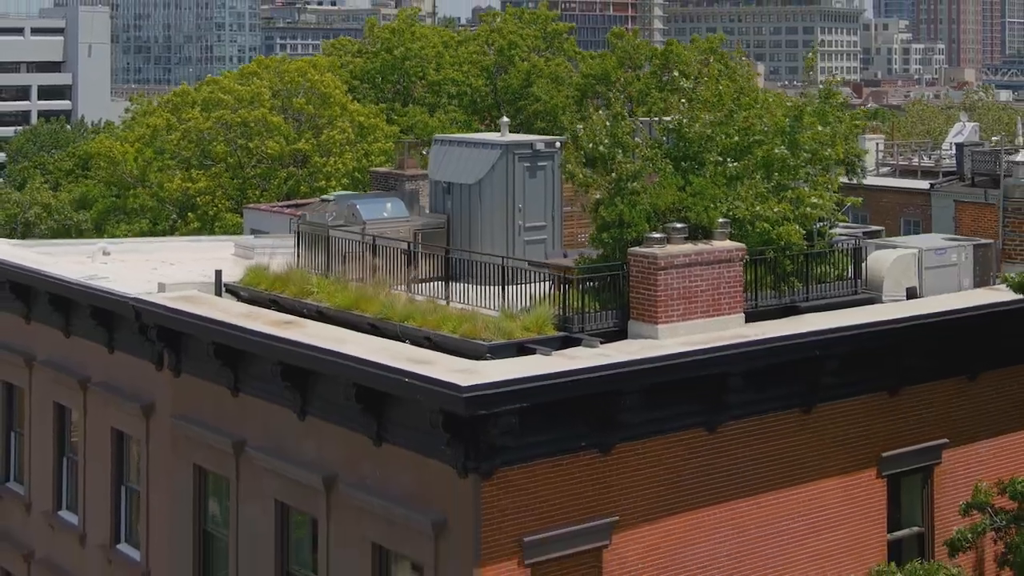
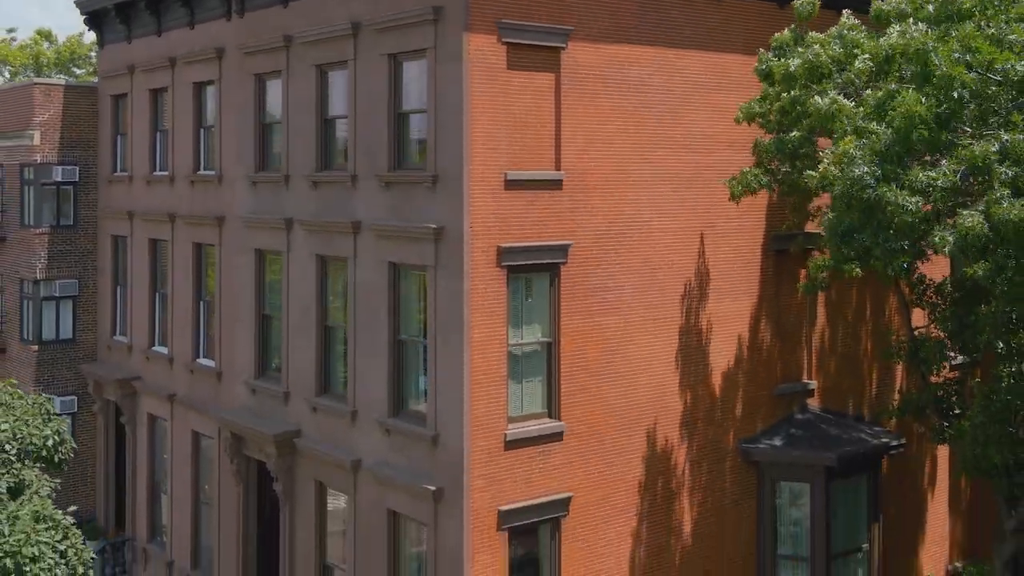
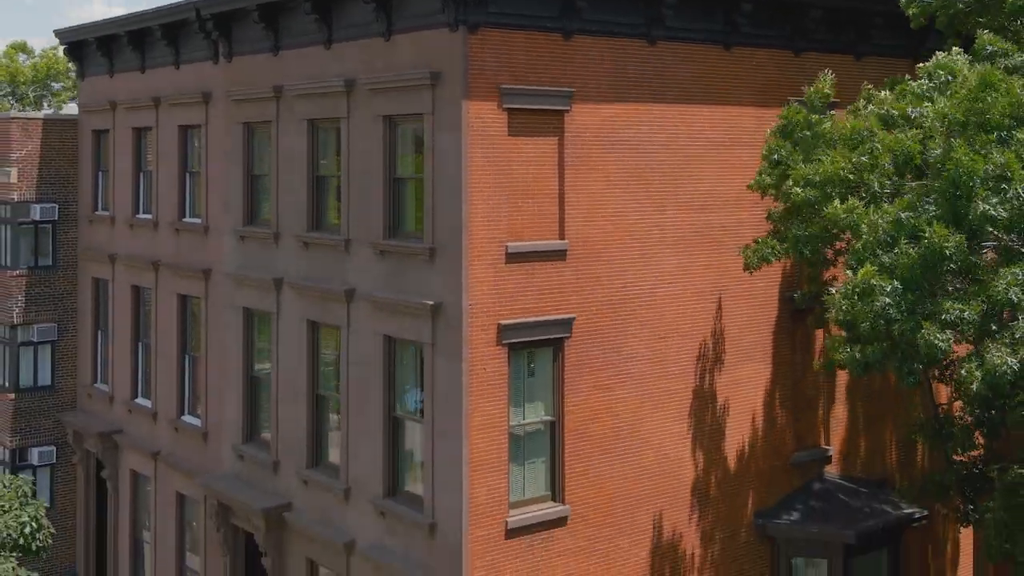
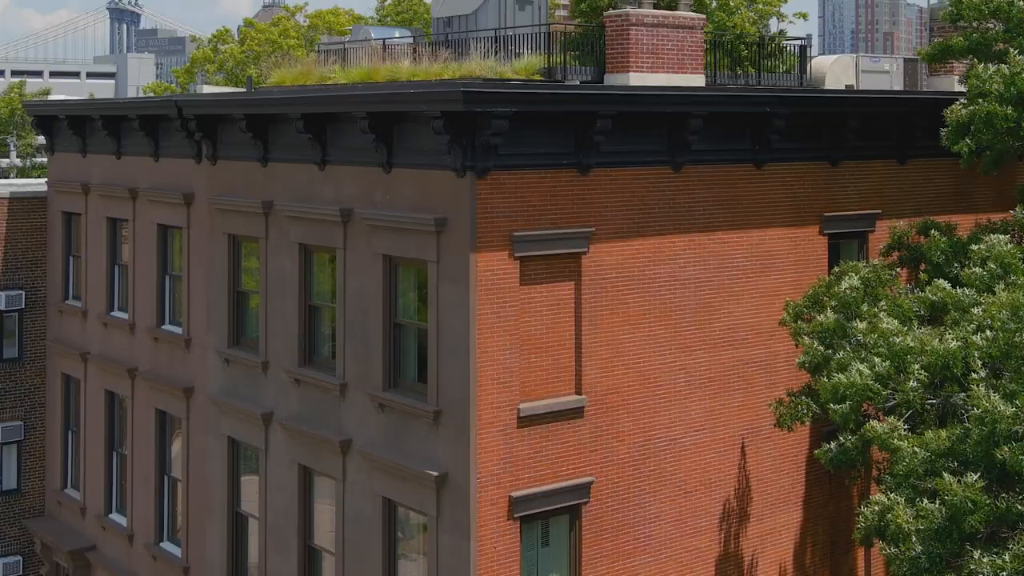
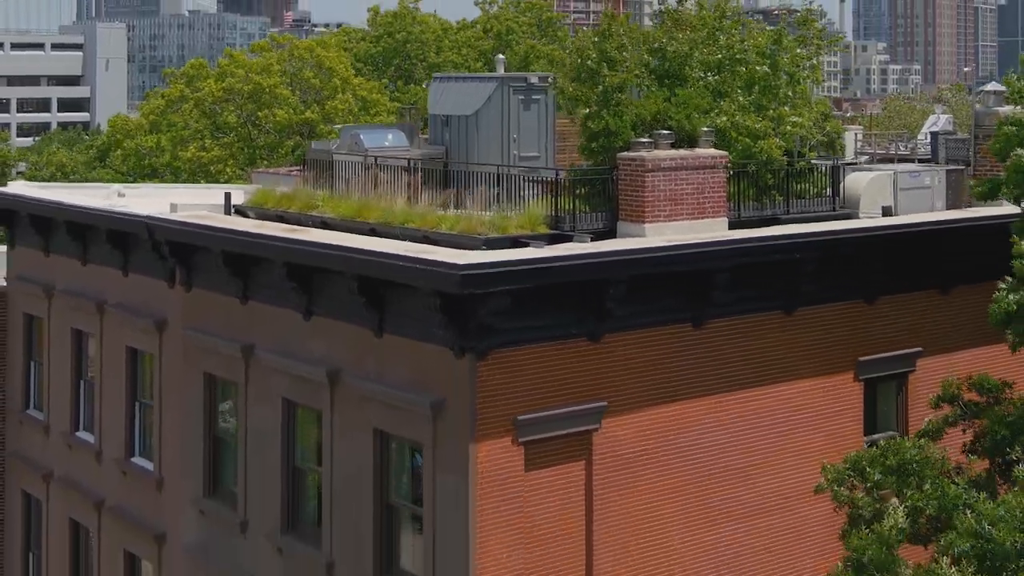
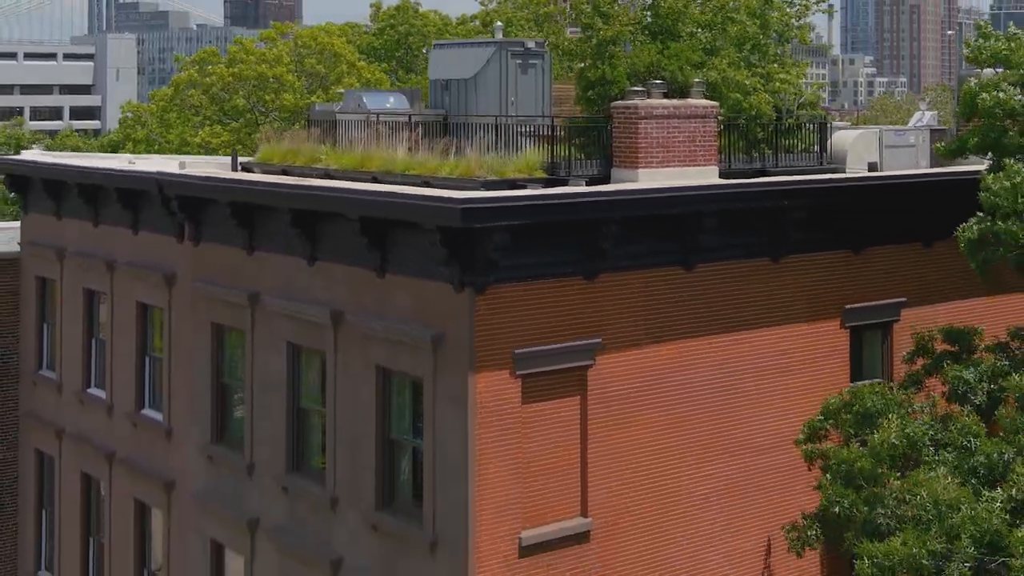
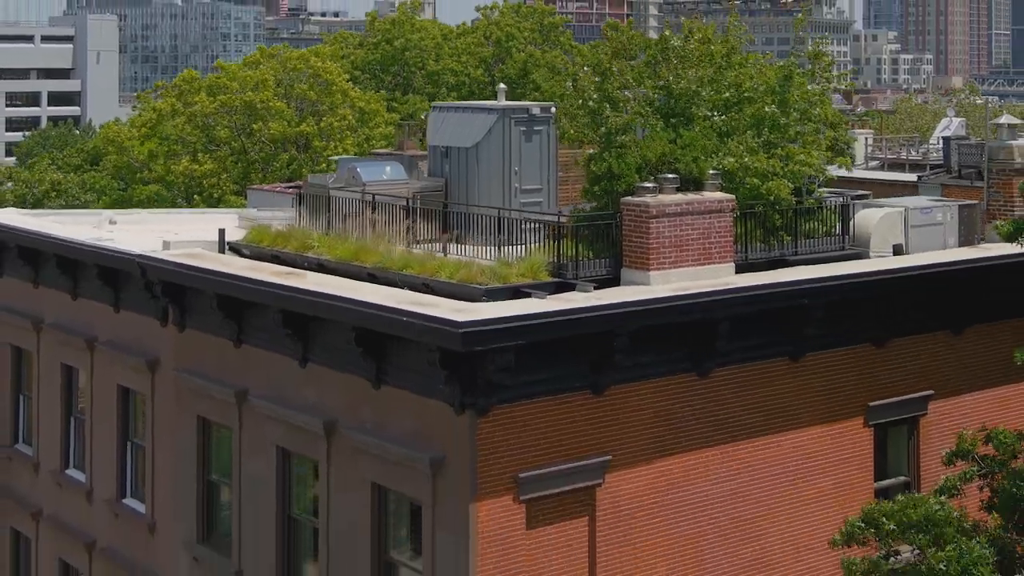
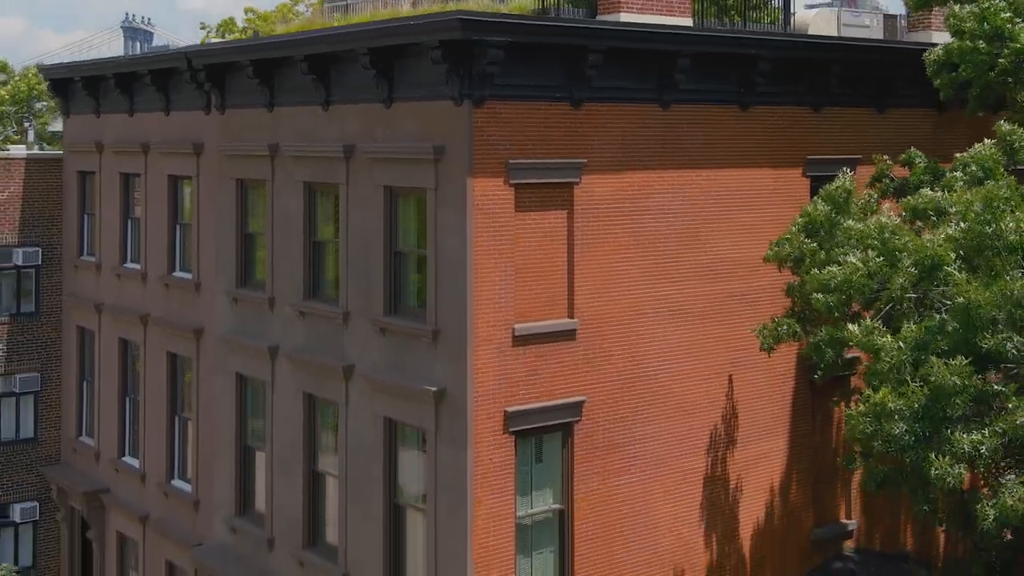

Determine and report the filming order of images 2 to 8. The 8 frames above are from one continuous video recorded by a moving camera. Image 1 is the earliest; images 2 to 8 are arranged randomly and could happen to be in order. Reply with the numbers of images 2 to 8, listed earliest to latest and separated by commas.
7, 5, 6, 4, 8, 3, 2
